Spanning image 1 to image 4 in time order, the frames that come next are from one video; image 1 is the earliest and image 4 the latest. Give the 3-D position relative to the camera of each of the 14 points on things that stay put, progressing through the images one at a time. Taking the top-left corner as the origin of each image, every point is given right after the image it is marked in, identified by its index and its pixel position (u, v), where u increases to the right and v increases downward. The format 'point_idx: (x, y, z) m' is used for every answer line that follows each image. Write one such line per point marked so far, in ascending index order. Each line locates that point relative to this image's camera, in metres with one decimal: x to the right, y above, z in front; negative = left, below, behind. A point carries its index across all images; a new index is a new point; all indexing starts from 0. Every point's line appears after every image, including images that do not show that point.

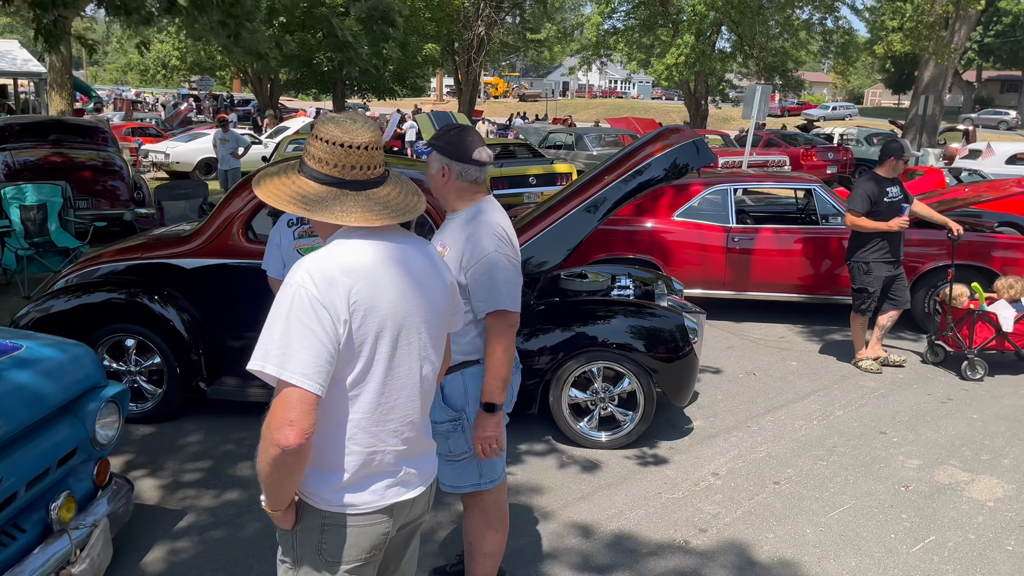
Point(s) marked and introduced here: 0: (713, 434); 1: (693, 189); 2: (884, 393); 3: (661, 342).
0: (+1.2, -0.9, +5.0) m
1: (+1.7, +0.9, +7.8) m
2: (+2.5, -0.7, +5.8) m
3: (+0.9, -0.3, +4.7) m
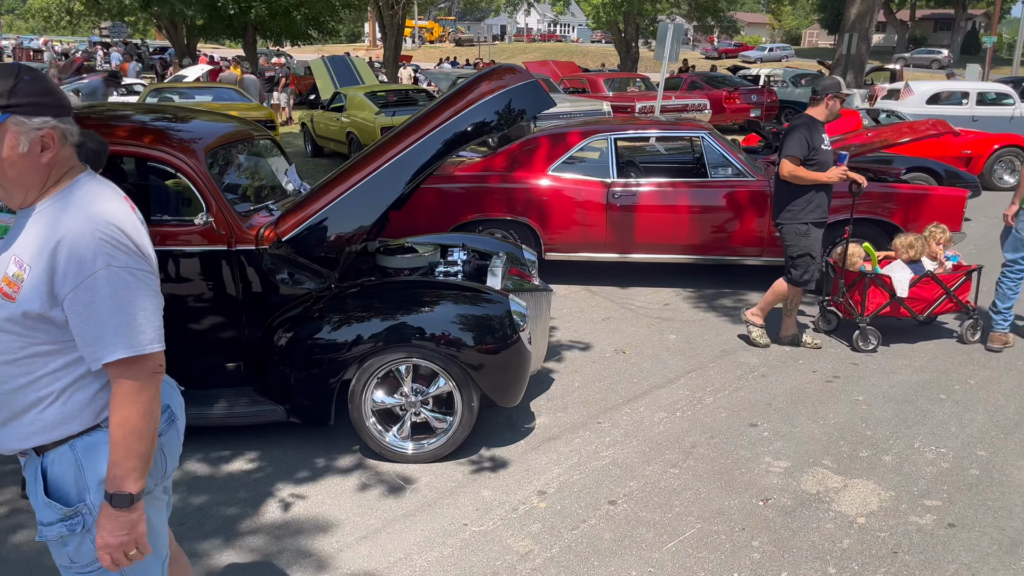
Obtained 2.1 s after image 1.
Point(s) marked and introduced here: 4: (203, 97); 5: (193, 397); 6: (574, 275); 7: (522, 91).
0: (+0.2, -0.7, +4.2) m
1: (+0.5, +1.2, +7.0) m
2: (+1.5, -0.5, +5.1) m
3: (-0.1, -0.2, +3.9) m
4: (-5.0, +3.1, +13.6) m
5: (-1.5, -0.5, +4.0) m
6: (+0.5, +0.1, +7.3) m
7: (0.0, +1.0, +4.4) m
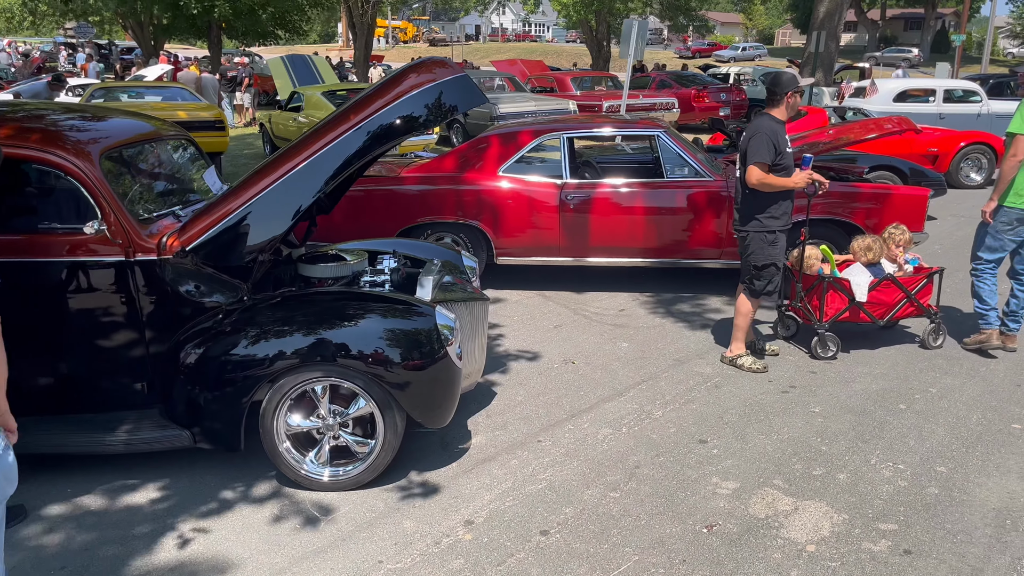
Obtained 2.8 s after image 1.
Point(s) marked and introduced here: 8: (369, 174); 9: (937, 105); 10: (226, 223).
0: (-0.1, -0.8, +3.9) m
1: (+0.1, +1.2, +6.7) m
2: (+1.2, -0.6, +4.8) m
3: (-0.4, -0.3, +3.6) m
4: (-5.6, +3.0, +13.2) m
5: (-1.8, -0.6, +3.7) m
6: (+0.1, +0.1, +7.0) m
7: (-0.3, +1.0, +4.1) m
8: (-1.1, +0.9, +6.7) m
9: (+7.5, +3.2, +14.8) m
10: (-1.3, +0.3, +3.8) m
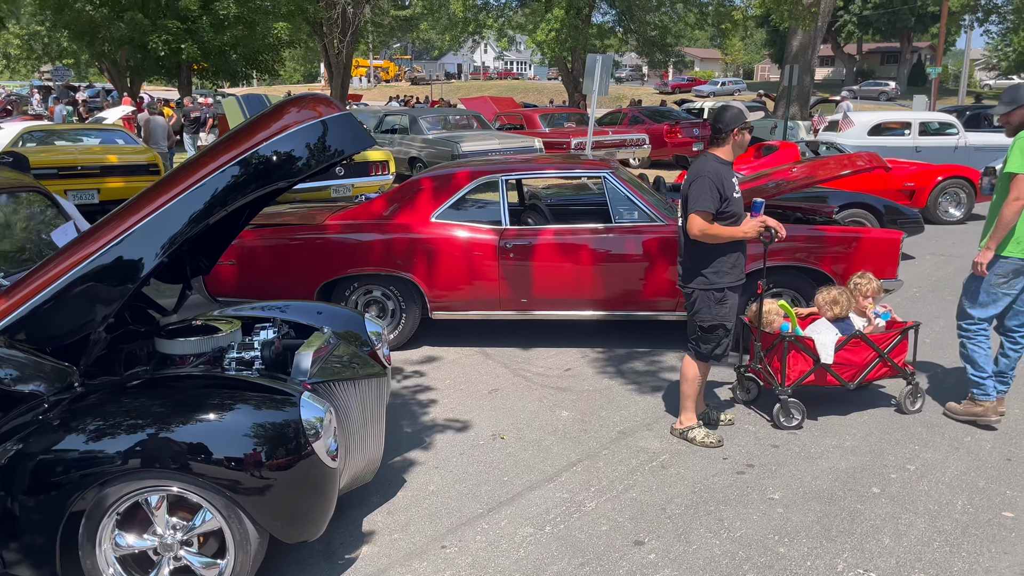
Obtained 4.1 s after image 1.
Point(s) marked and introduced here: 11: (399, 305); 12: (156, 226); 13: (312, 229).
0: (-0.5, -1.1, +3.2) m
1: (-0.4, +0.8, +6.1) m
2: (+0.8, -0.9, +4.2) m
3: (-0.8, -0.5, +2.9) m
4: (-6.2, +2.2, +12.6) m
5: (-2.2, -0.9, +3.0) m
6: (-0.3, -0.4, +6.4) m
7: (-0.7, +0.7, +3.5) m
8: (-1.6, +0.5, +6.1) m
9: (+6.8, +2.6, +14.4) m
10: (-1.7, 0.0, +3.1) m
11: (-0.8, -0.1, +6.0) m
12: (-1.4, +0.2, +3.3) m
13: (-1.4, +0.4, +6.0) m
